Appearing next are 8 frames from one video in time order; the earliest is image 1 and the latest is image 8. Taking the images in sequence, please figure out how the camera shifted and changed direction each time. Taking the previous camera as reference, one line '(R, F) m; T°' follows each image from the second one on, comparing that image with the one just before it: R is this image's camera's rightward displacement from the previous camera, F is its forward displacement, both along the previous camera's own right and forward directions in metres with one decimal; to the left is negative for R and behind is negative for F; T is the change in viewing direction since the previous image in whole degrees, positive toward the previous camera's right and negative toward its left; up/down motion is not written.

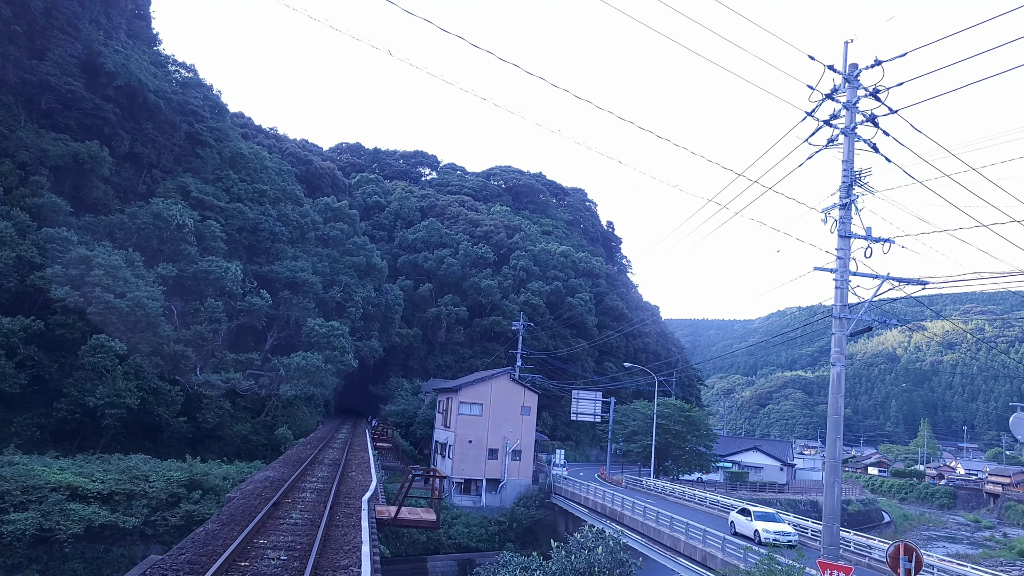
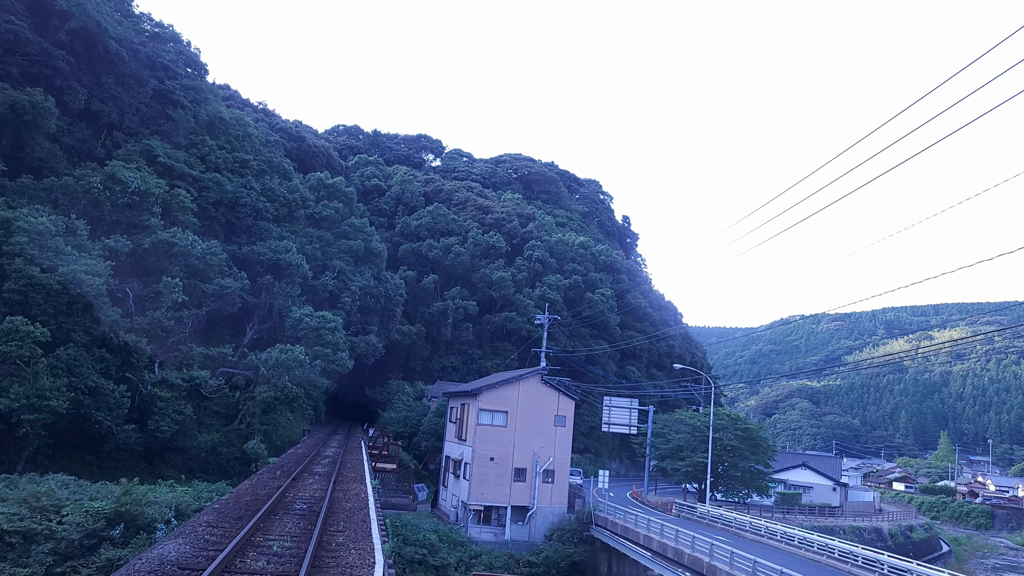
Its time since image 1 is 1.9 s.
(-0.7, +4.5) m; 0°
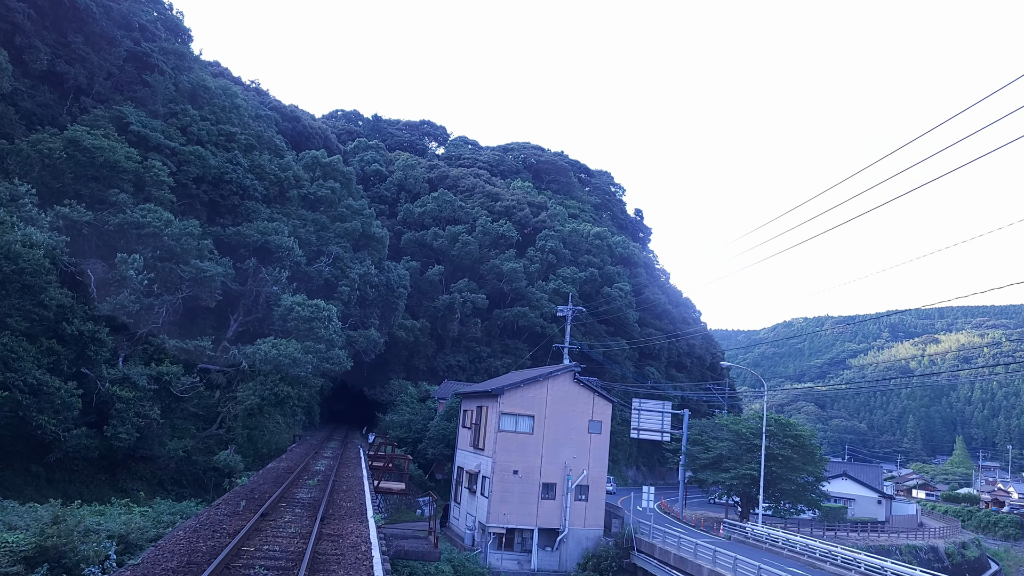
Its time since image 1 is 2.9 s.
(-0.5, +2.9) m; 0°
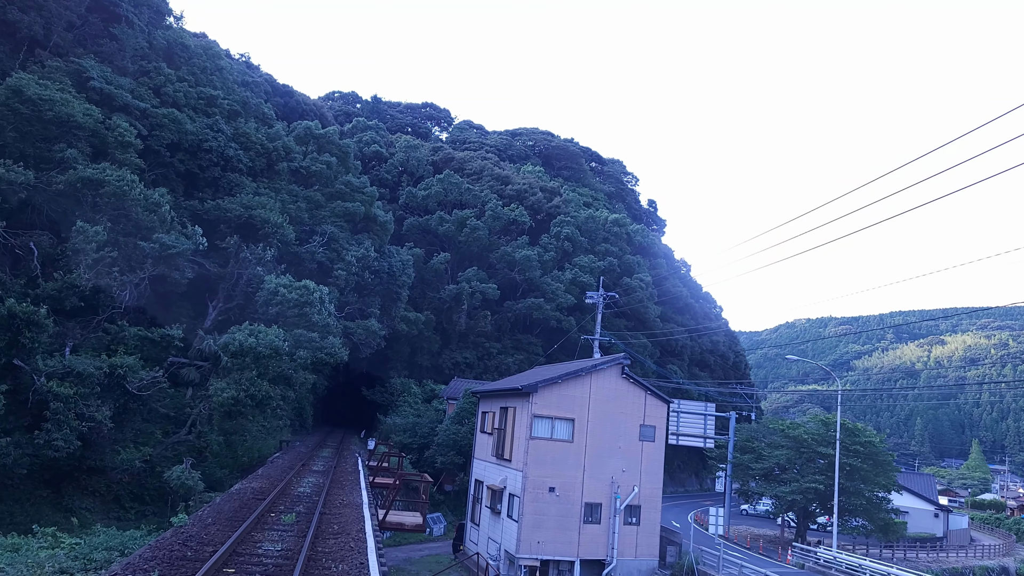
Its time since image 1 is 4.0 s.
(-0.5, +3.0) m; 0°
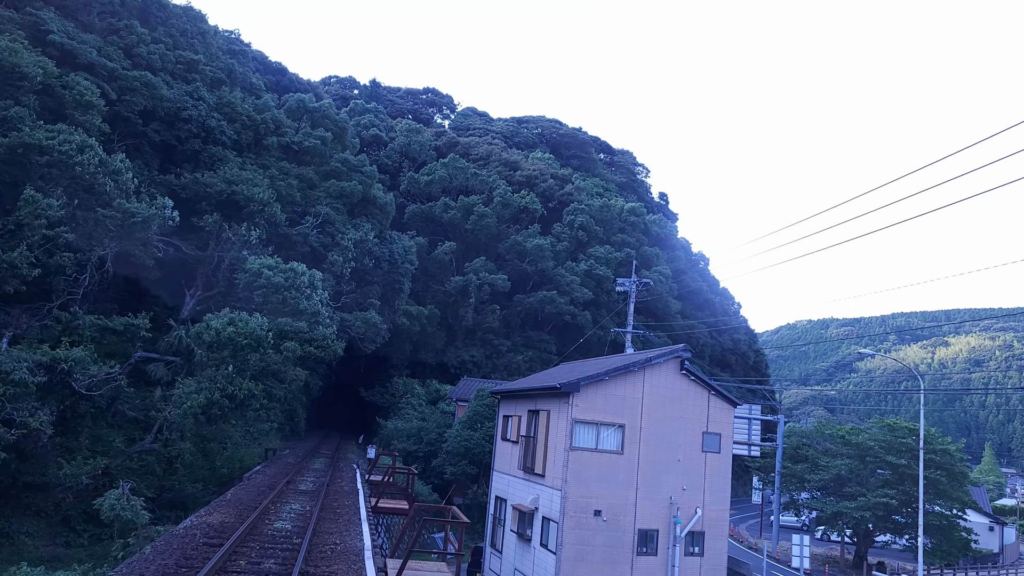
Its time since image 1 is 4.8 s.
(-0.4, +2.4) m; 0°
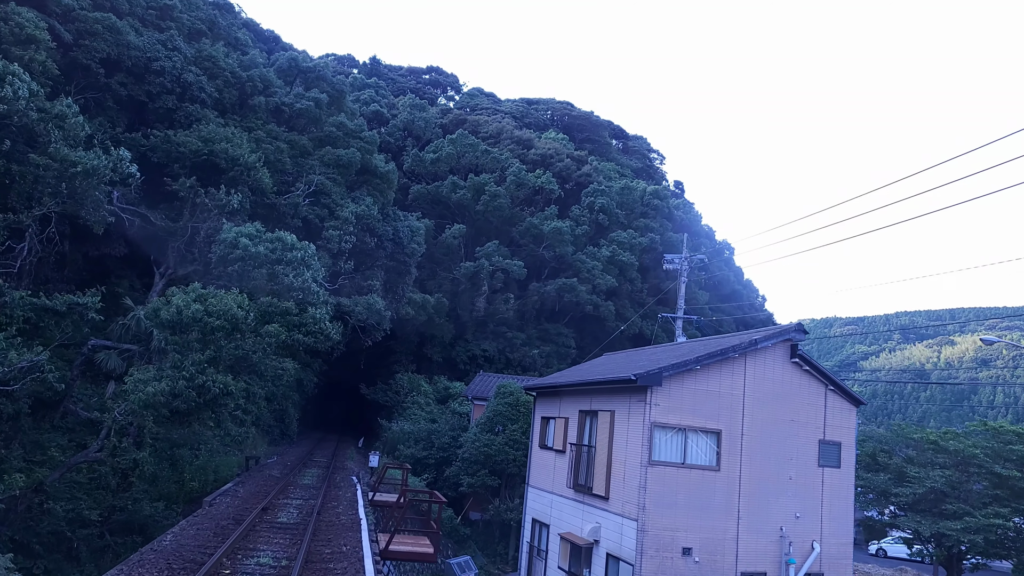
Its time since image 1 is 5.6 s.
(-0.4, +2.6) m; 0°
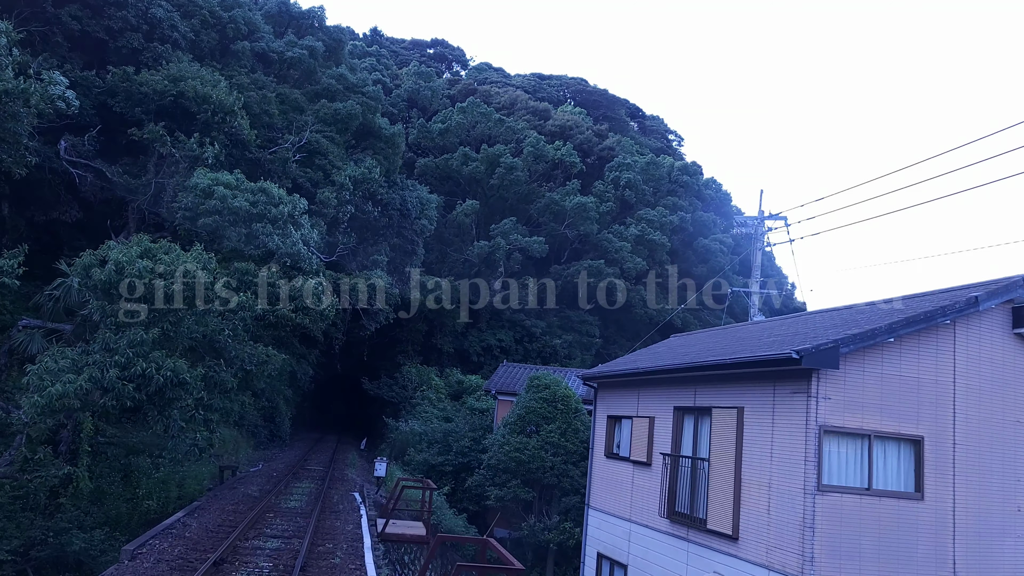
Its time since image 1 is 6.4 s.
(-0.4, +2.6) m; 0°
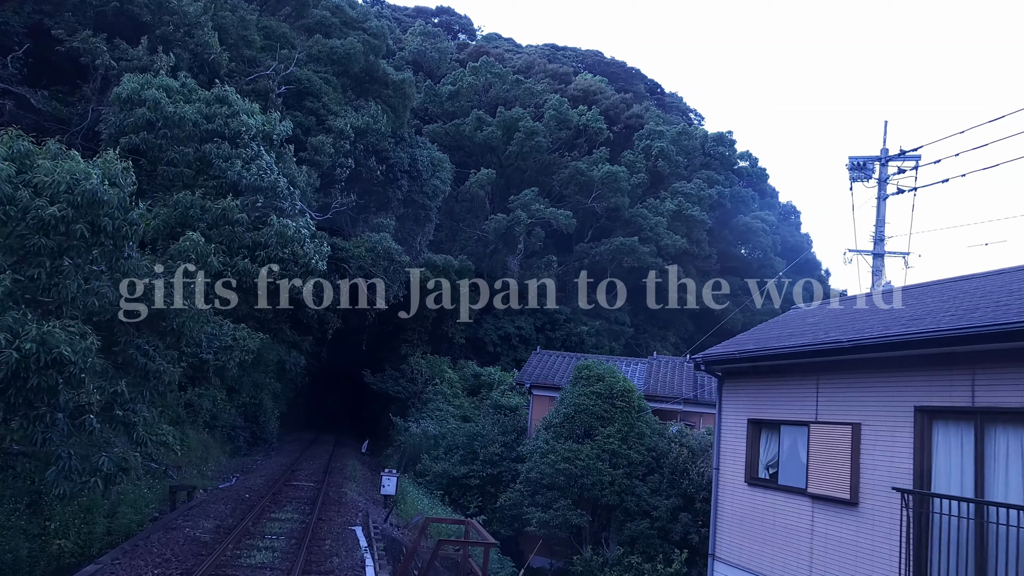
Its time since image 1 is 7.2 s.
(-0.4, +2.7) m; 0°
